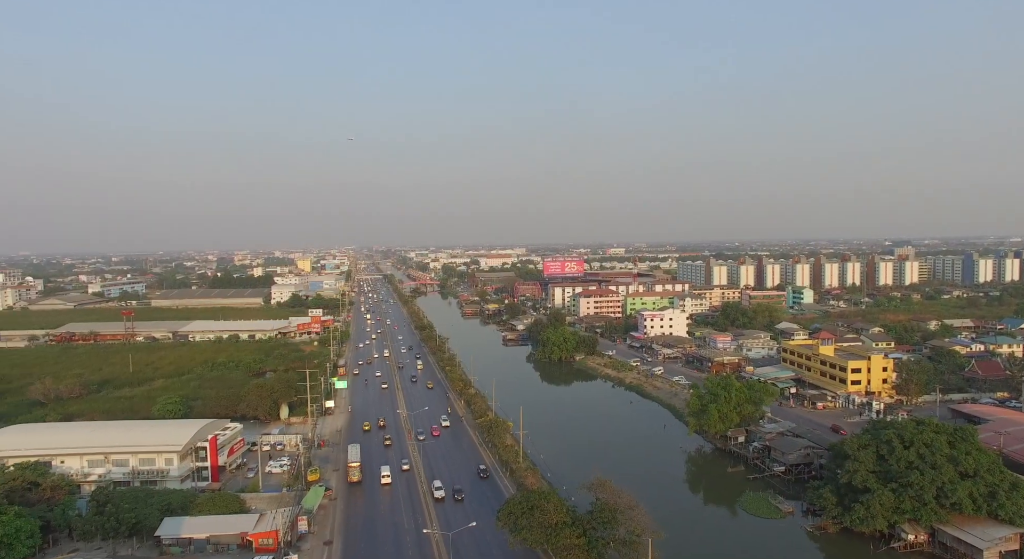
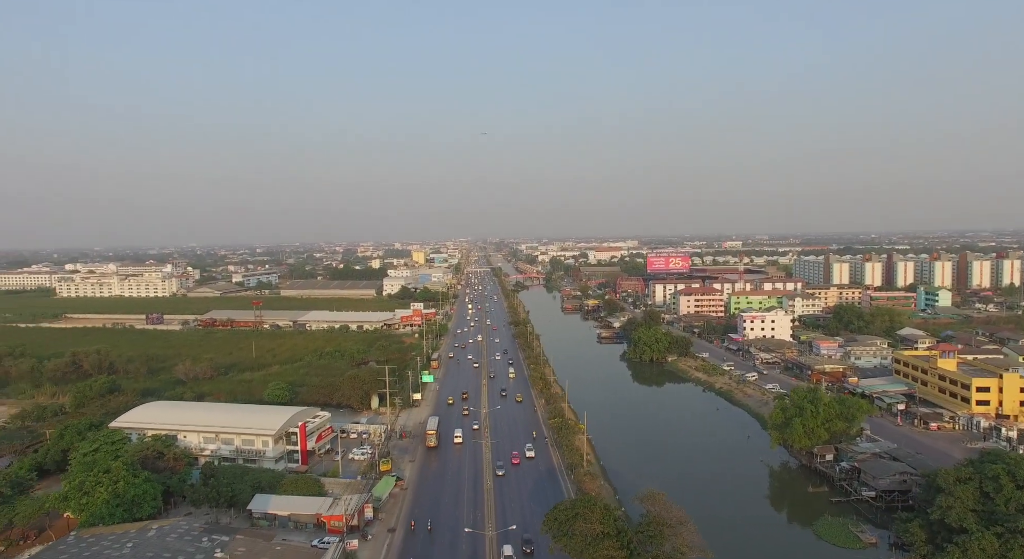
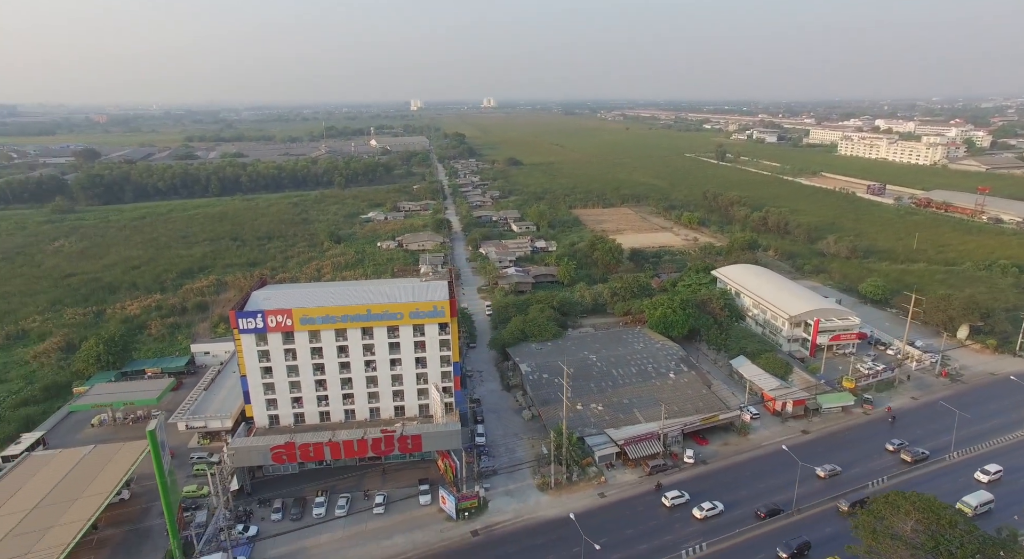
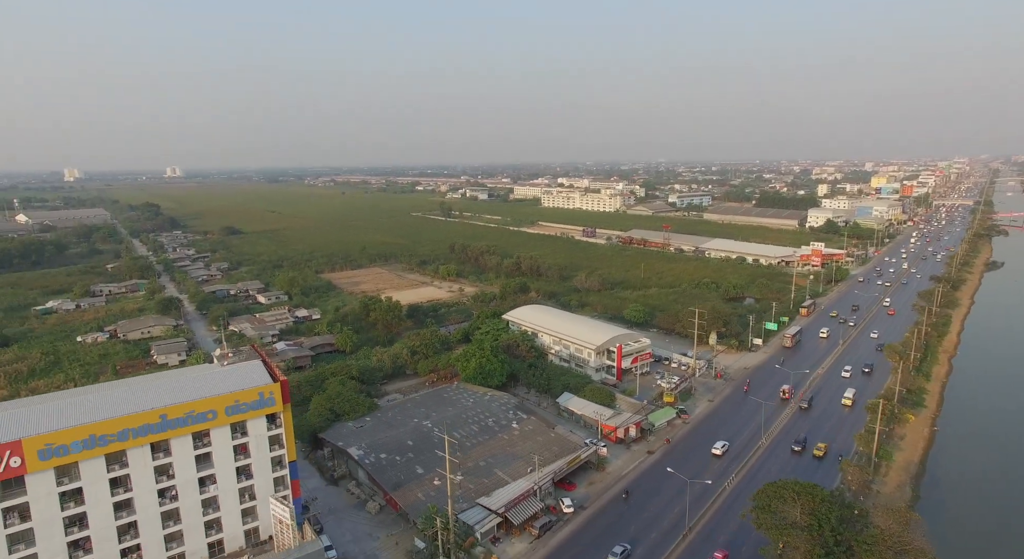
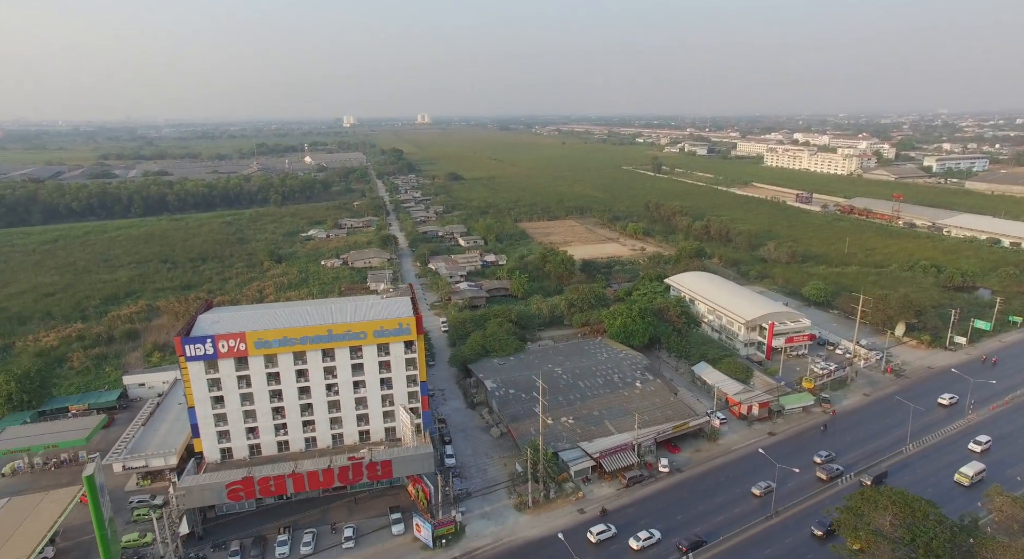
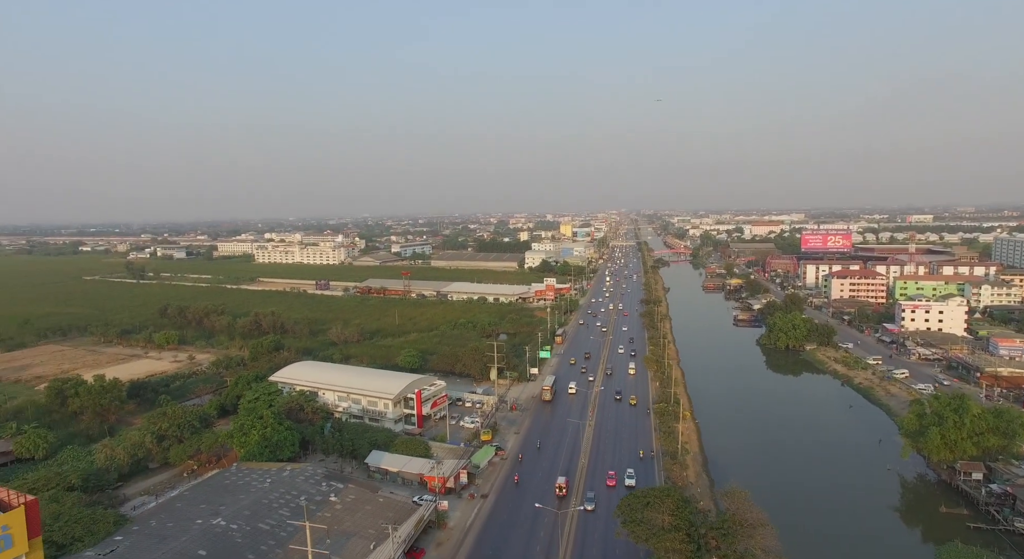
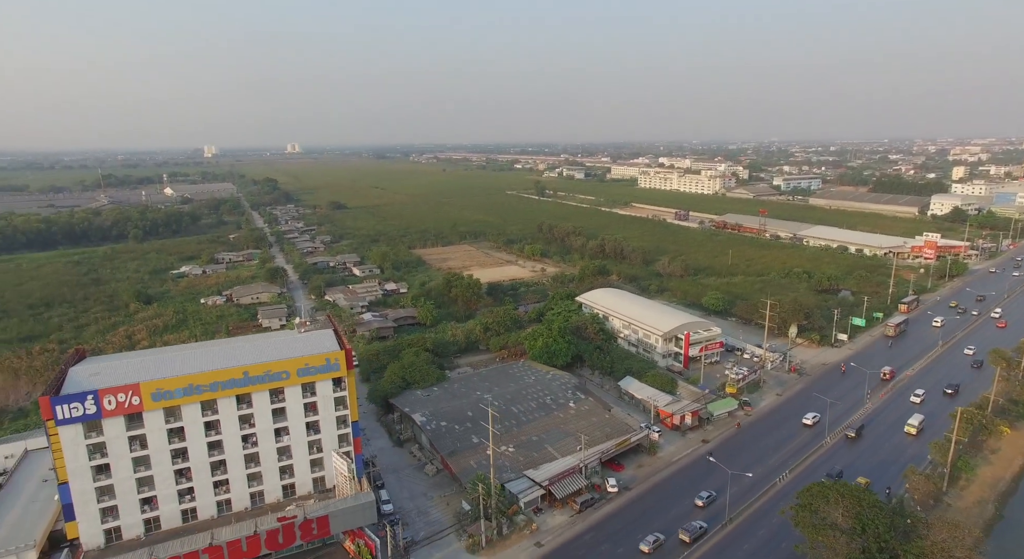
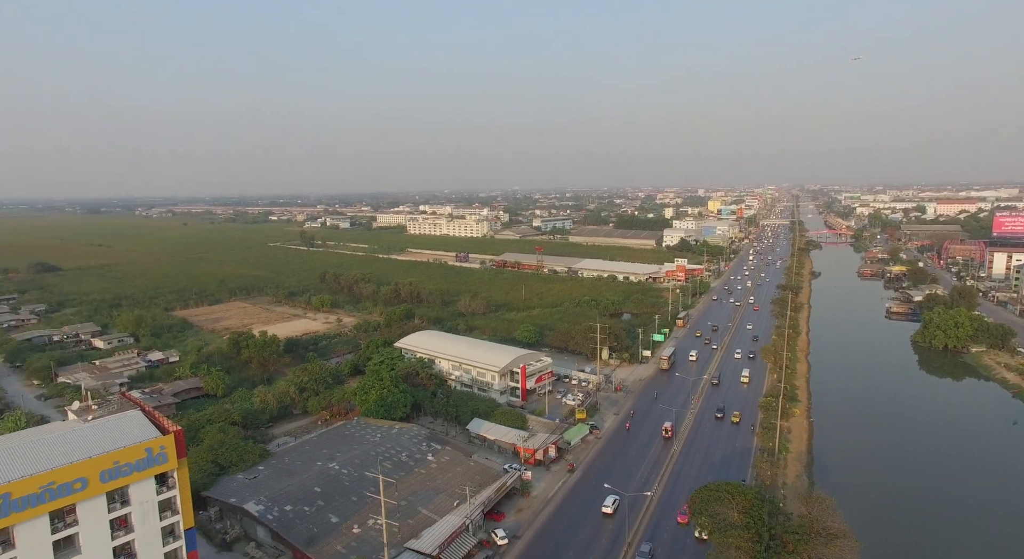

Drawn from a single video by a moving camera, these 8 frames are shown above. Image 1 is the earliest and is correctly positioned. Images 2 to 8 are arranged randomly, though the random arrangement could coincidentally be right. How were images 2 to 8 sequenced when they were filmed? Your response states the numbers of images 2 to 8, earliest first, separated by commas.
2, 6, 8, 4, 7, 5, 3
